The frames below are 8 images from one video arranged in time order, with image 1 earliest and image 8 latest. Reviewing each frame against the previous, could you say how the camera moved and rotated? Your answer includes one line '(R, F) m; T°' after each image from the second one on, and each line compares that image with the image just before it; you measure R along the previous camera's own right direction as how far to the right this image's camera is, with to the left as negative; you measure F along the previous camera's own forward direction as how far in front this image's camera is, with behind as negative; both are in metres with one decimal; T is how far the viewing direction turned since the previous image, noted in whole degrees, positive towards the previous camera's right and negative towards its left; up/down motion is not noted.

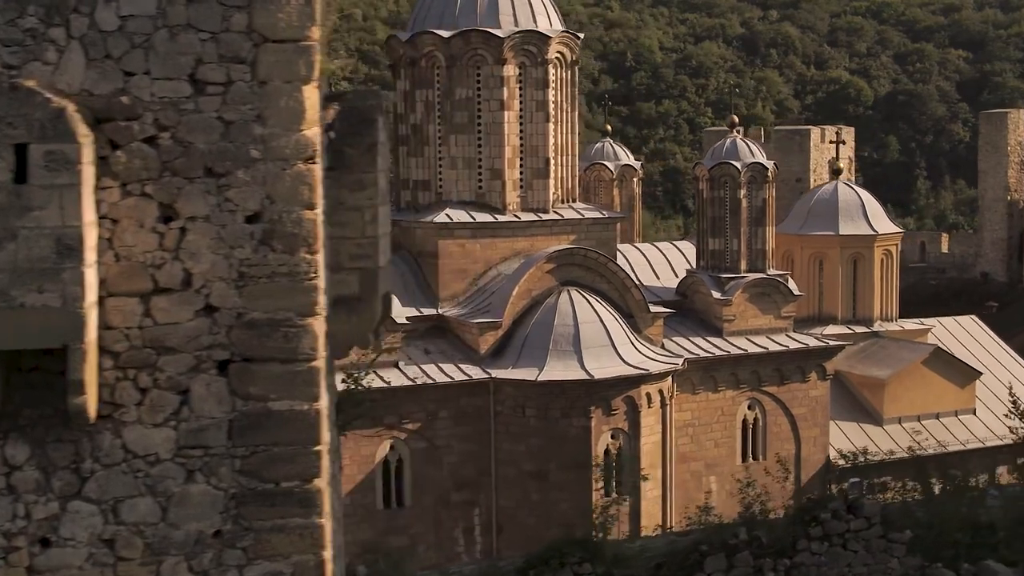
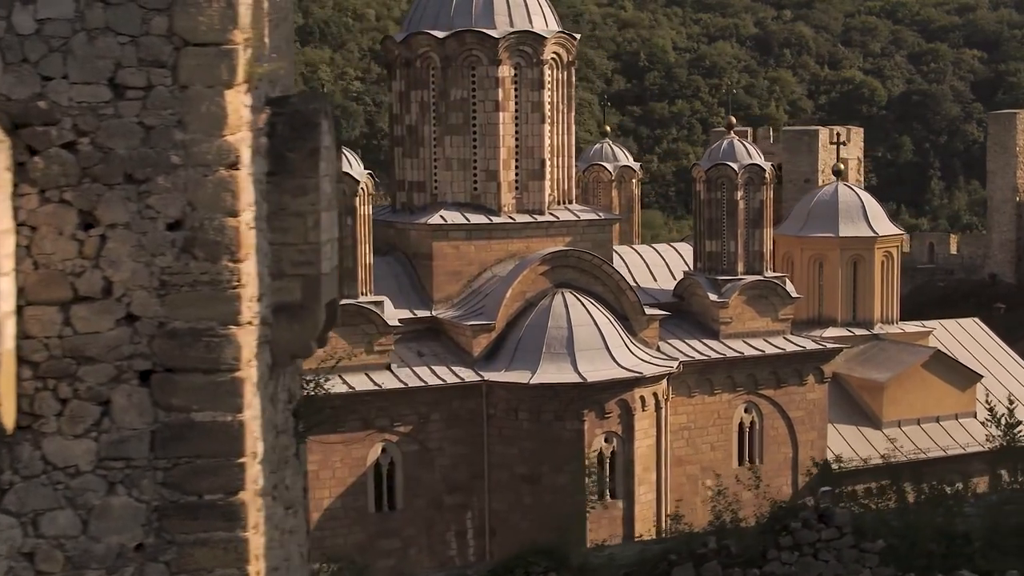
(+0.2, +0.1) m; -1°
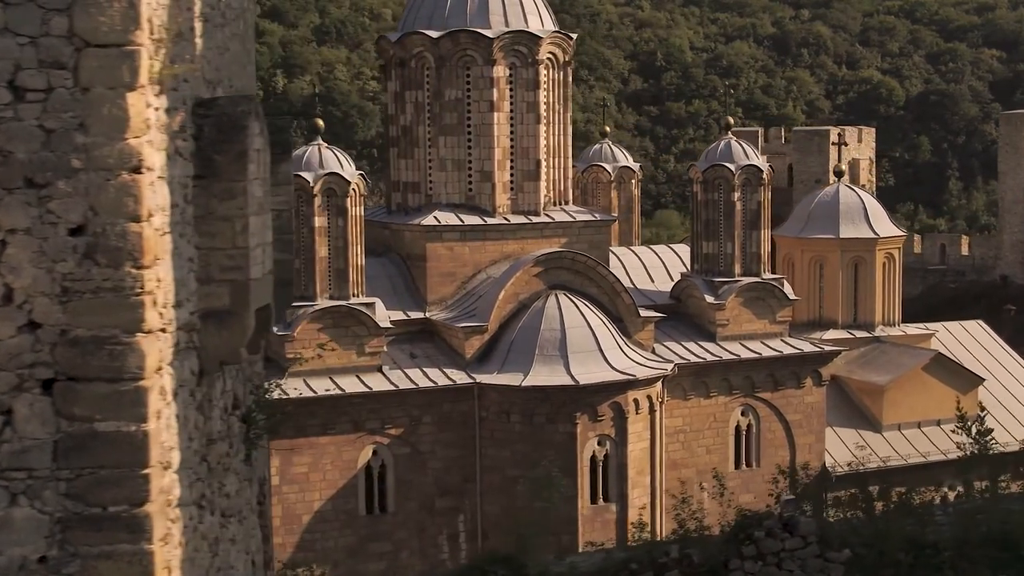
(+0.2, +0.1) m; -1°
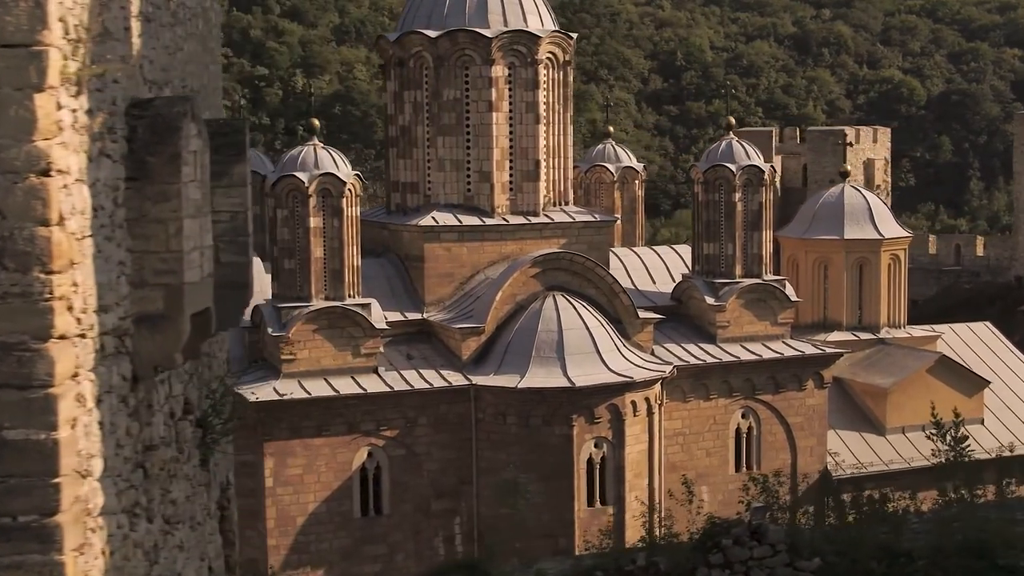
(+0.2, +0.1) m; -1°
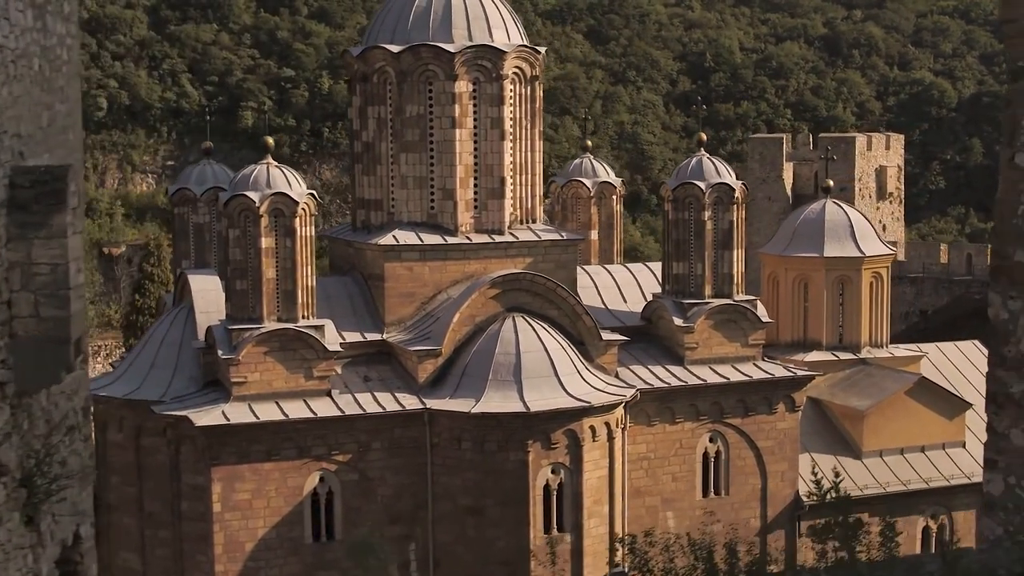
(+0.6, +0.2) m; -1°
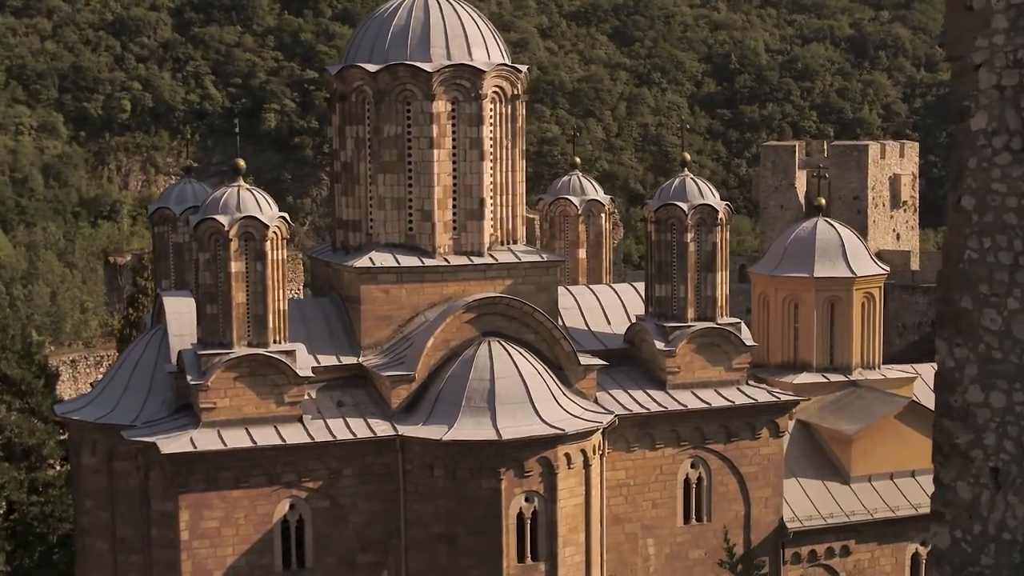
(+0.5, +0.2) m; -1°
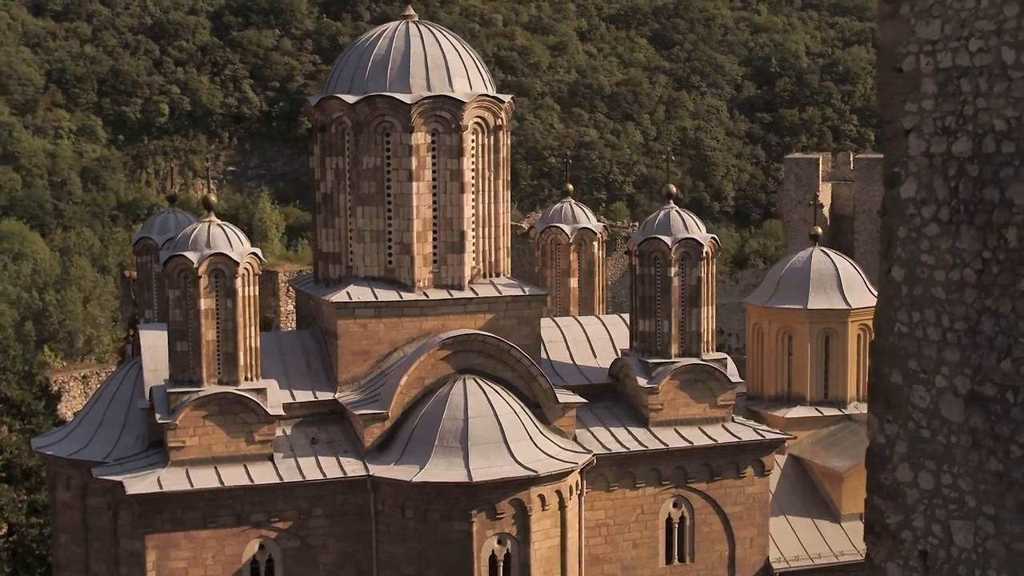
(+0.6, +0.2) m; -2°
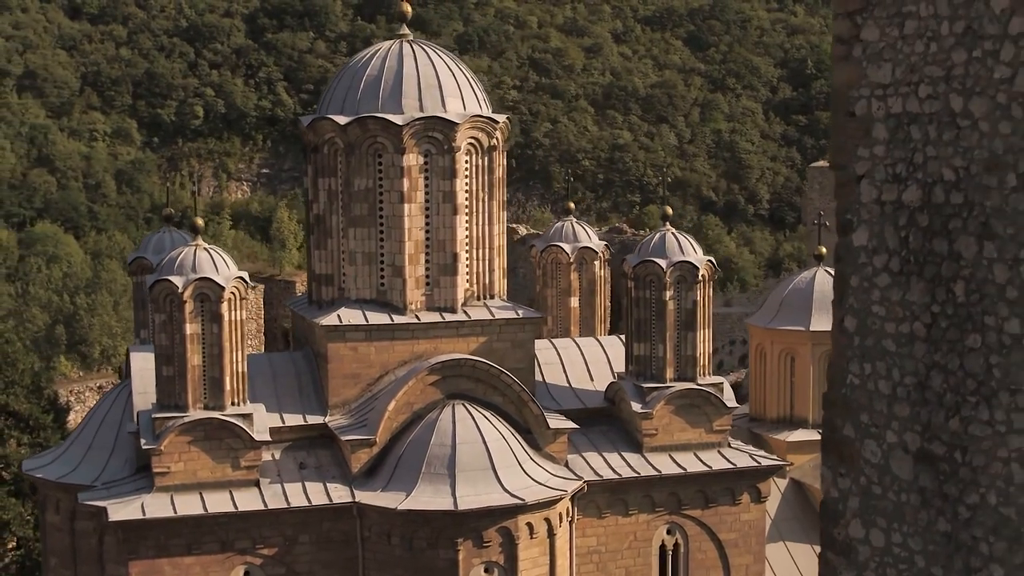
(+0.4, +0.1) m; -2°
